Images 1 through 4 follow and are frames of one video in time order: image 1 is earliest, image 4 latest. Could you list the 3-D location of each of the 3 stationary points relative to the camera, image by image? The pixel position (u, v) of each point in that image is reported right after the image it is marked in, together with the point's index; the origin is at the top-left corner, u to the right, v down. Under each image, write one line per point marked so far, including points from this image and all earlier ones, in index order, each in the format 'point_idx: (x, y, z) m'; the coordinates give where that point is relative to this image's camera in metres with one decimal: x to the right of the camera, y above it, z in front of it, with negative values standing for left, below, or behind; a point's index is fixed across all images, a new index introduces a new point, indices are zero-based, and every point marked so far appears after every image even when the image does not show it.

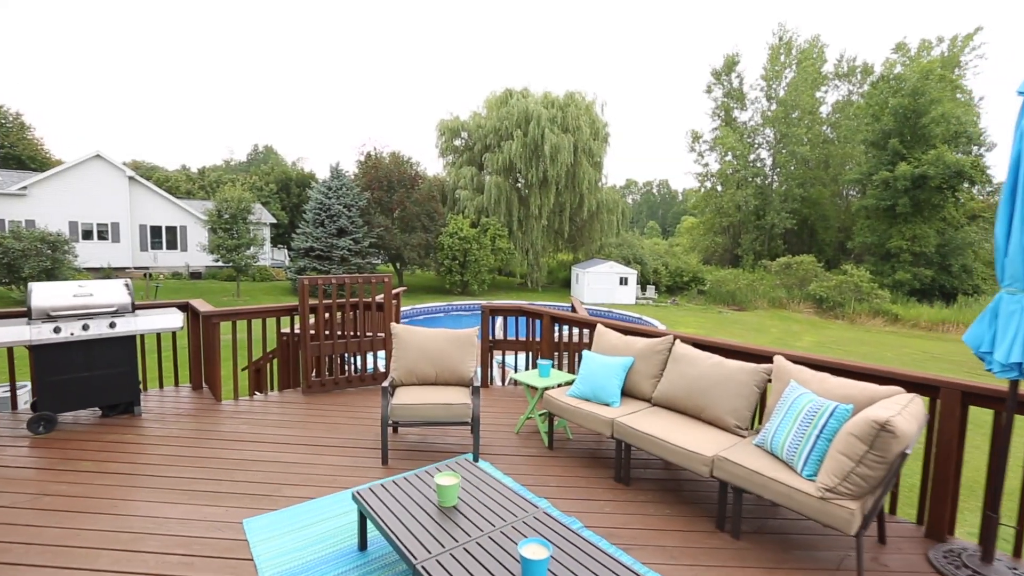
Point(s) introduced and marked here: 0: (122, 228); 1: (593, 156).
0: (-12.7, +2.0, +16.5) m
1: (+2.6, +4.7, +18.1) m
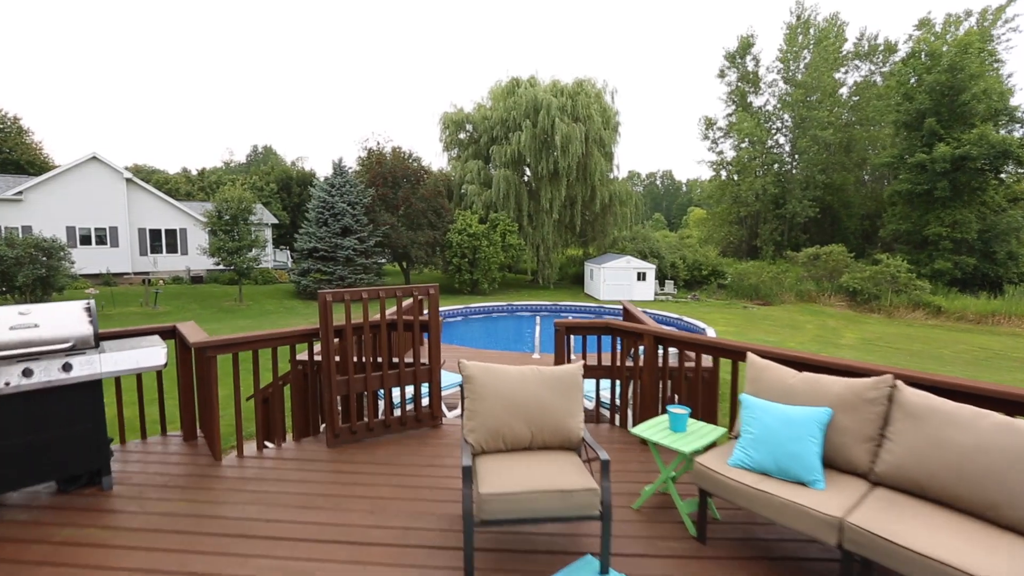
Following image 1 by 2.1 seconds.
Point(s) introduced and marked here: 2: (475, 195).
0: (-12.2, +1.8, +15.7) m
1: (+3.1, +4.8, +17.1) m
2: (-1.3, +3.2, +17.3) m
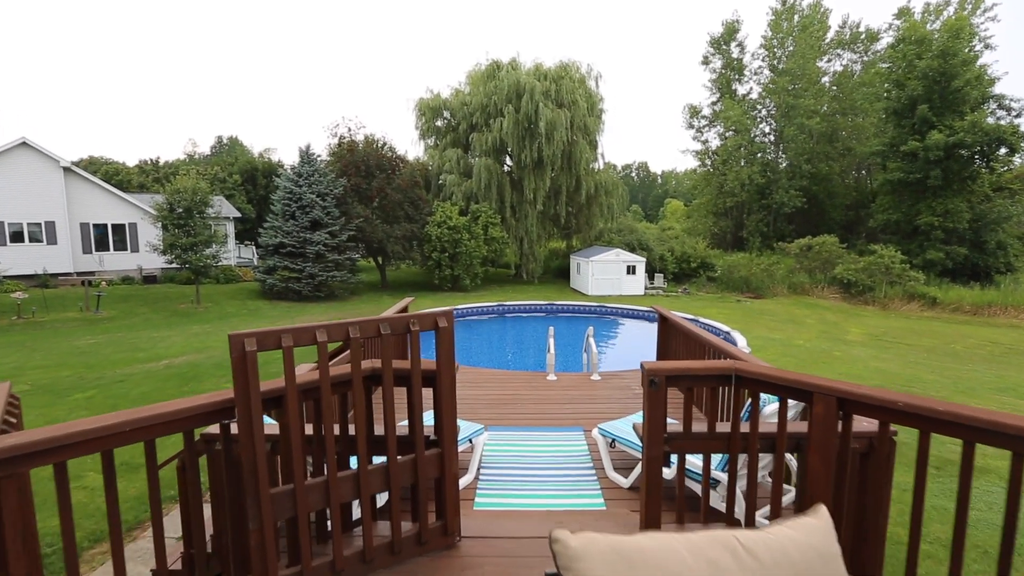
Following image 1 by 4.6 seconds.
0: (-12.6, +1.7, +13.8) m
1: (+2.6, +4.9, +15.9) m
2: (-1.8, +3.3, +15.9) m
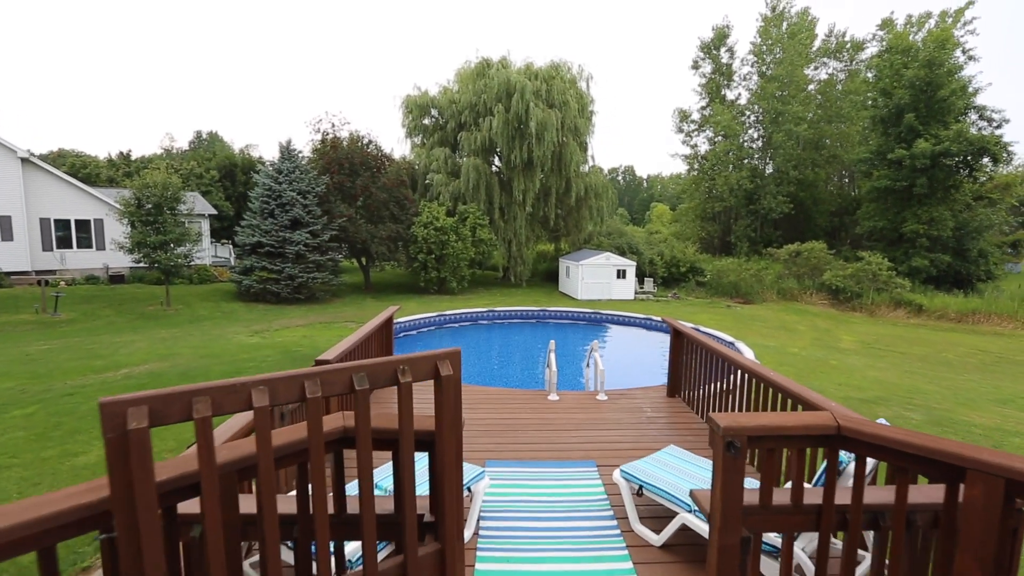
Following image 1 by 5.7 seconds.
0: (-12.9, +1.7, +12.9) m
1: (+2.3, +4.8, +15.5) m
2: (-2.1, +3.2, +15.4) m
